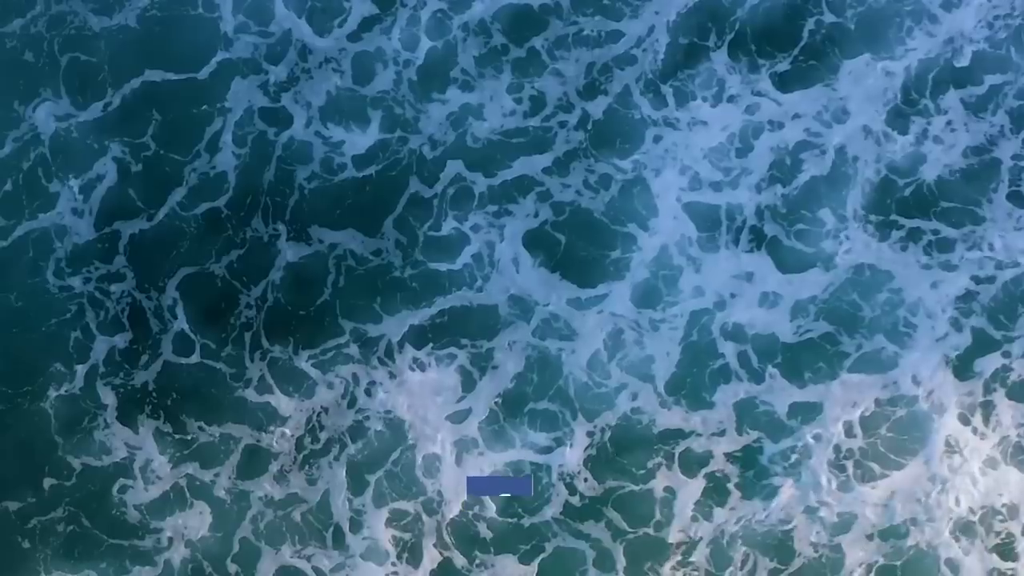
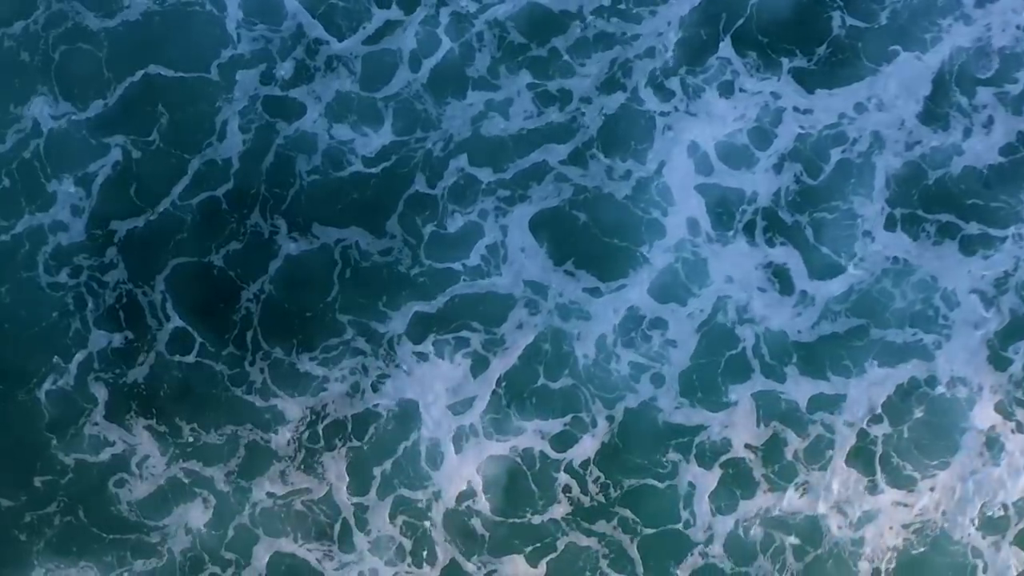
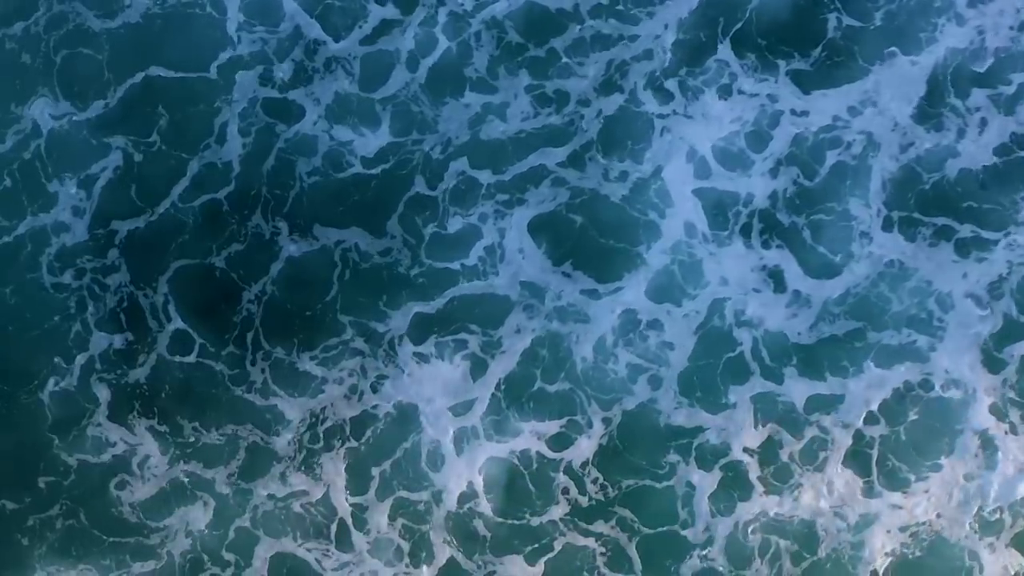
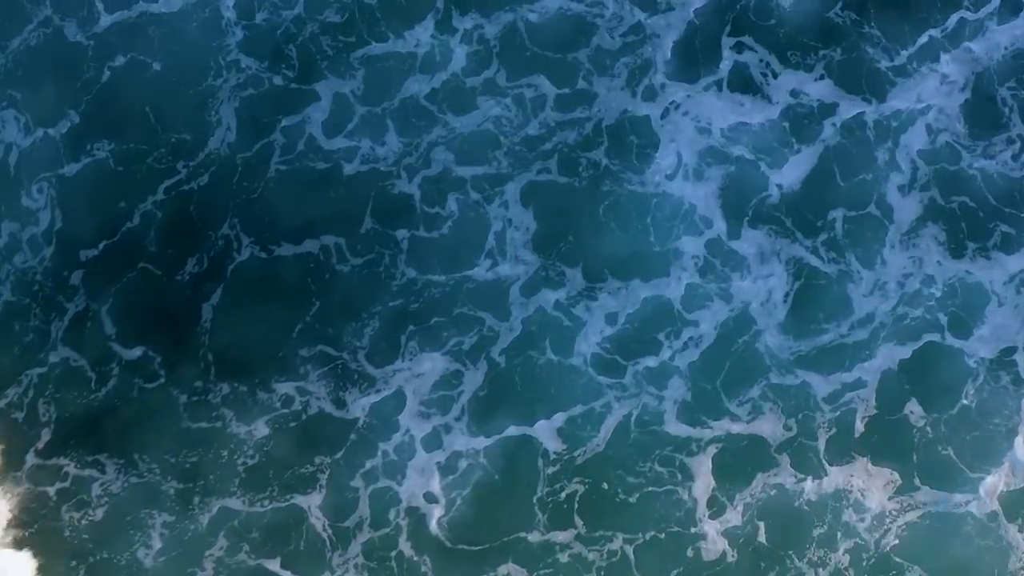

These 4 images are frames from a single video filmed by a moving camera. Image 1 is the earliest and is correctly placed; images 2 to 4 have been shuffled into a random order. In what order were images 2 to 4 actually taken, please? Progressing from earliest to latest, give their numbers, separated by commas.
3, 2, 4
